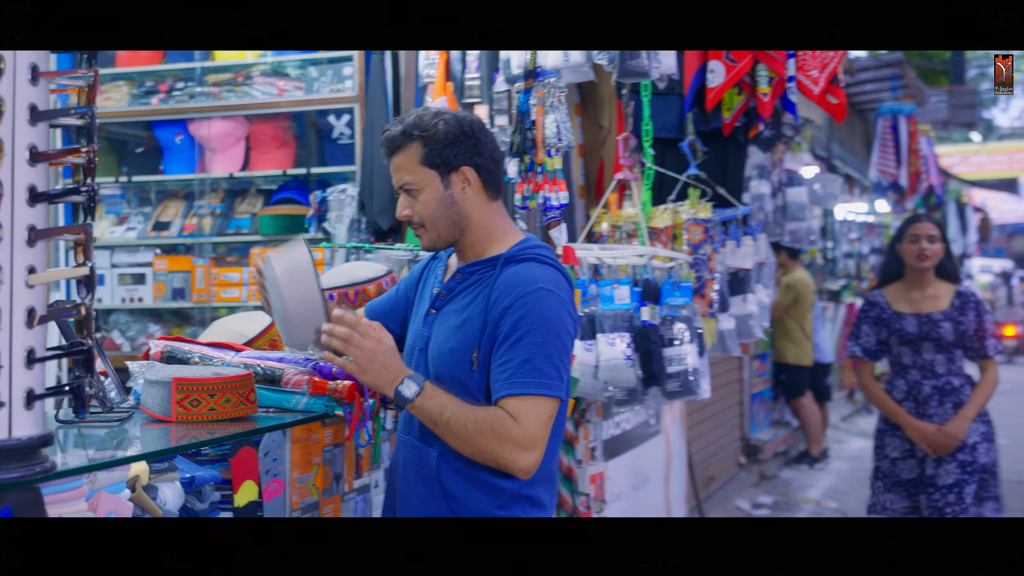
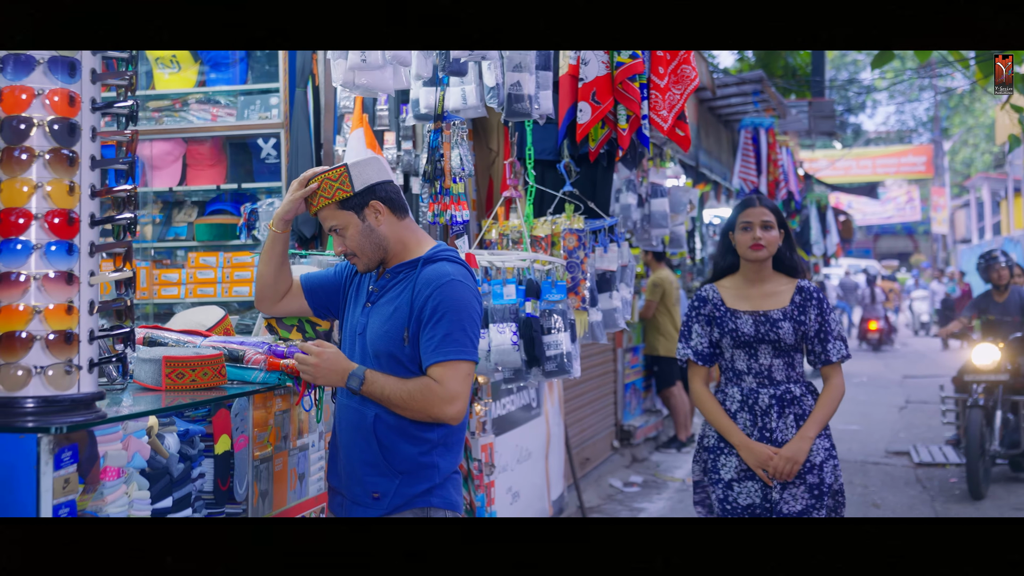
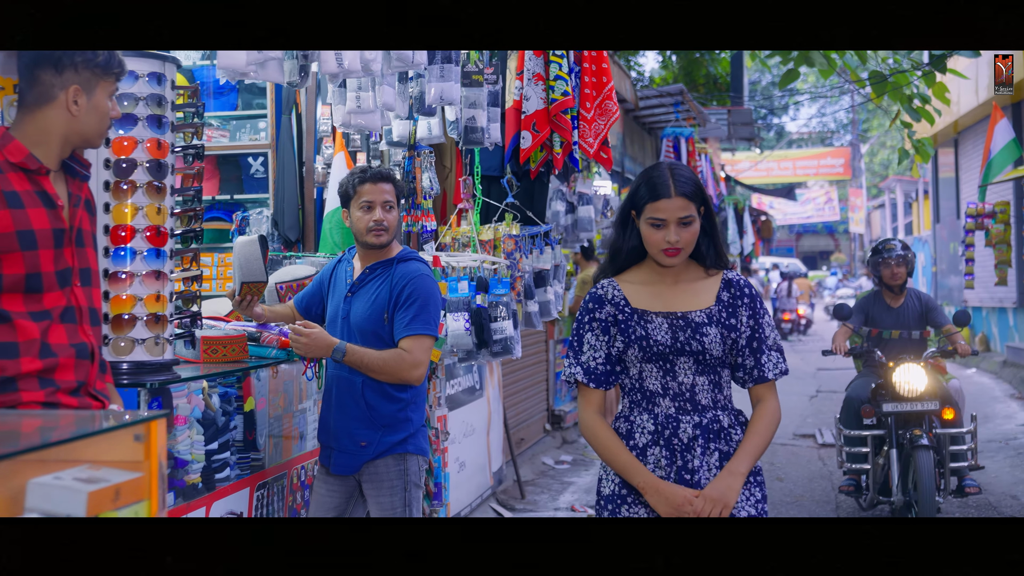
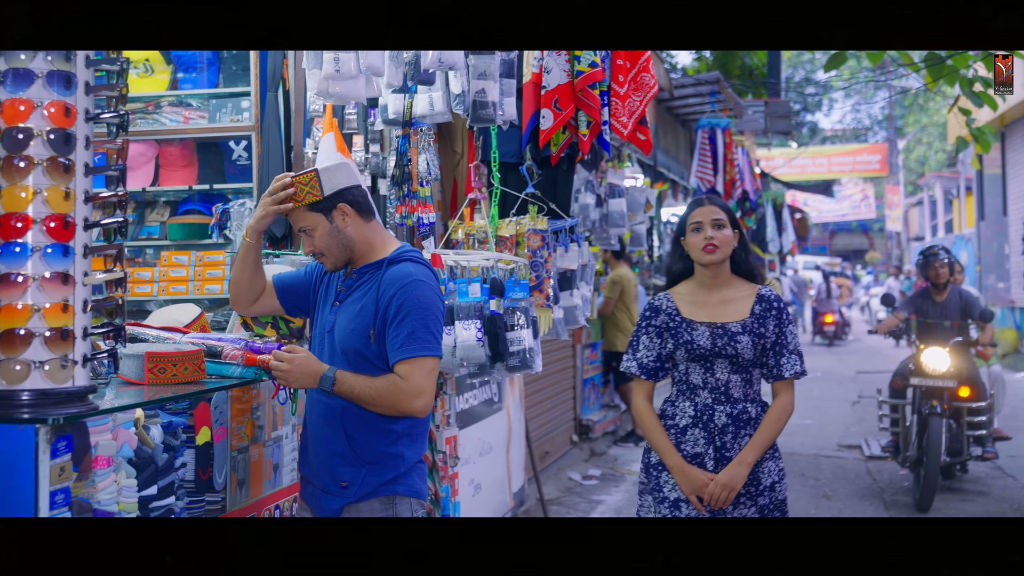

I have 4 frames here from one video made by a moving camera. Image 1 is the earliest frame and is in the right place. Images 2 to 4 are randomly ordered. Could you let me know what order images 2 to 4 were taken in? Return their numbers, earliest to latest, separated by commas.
2, 4, 3
